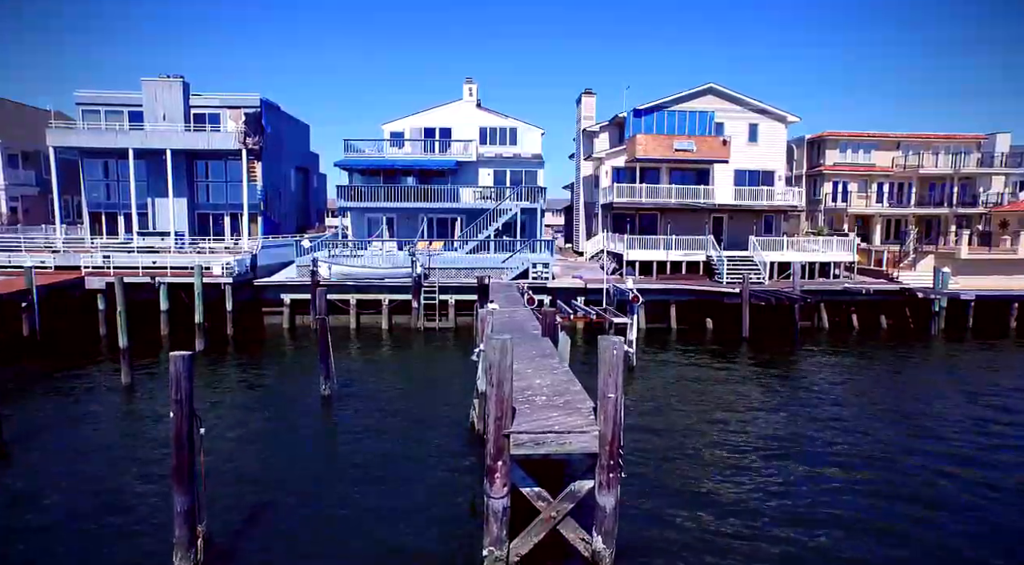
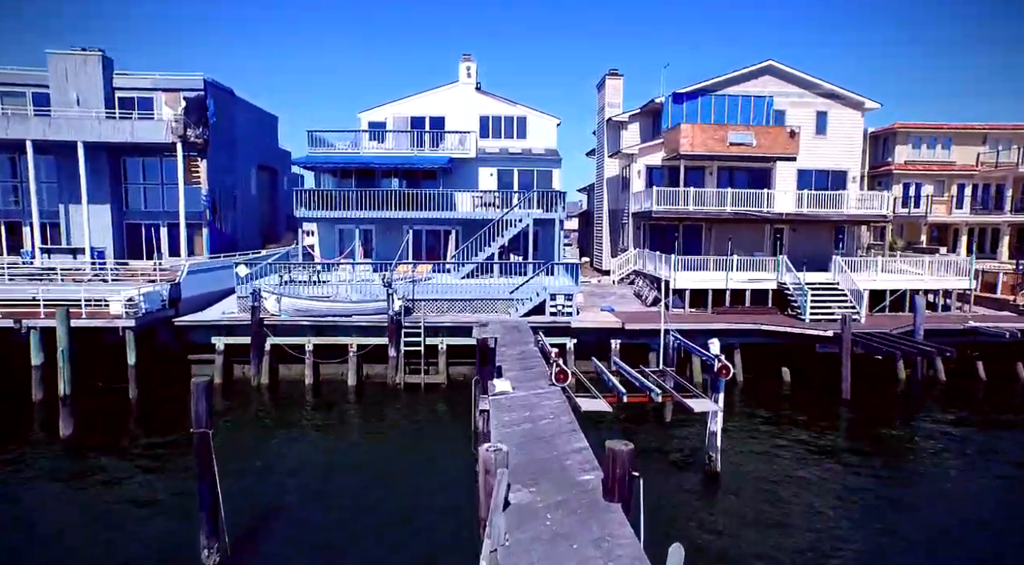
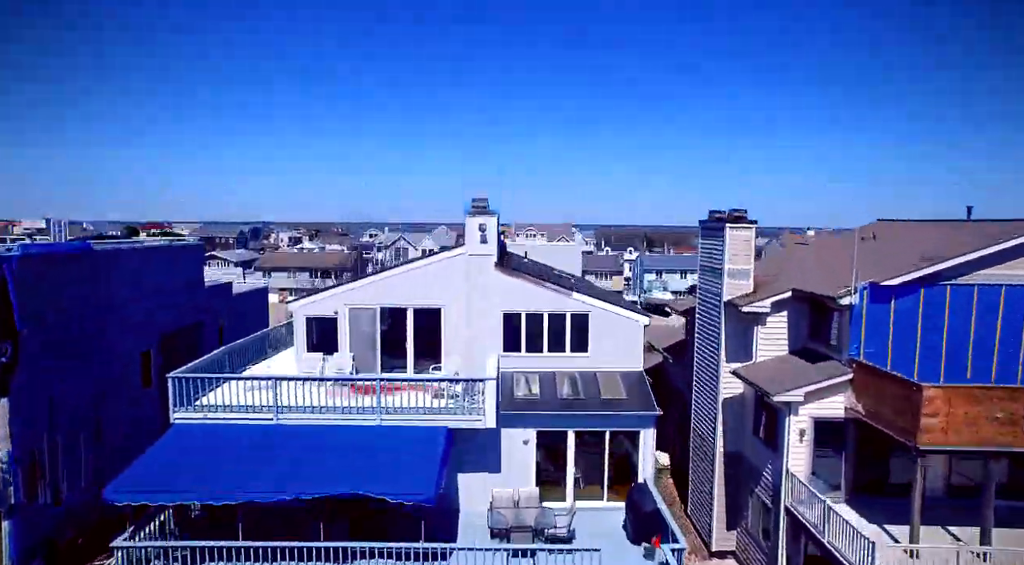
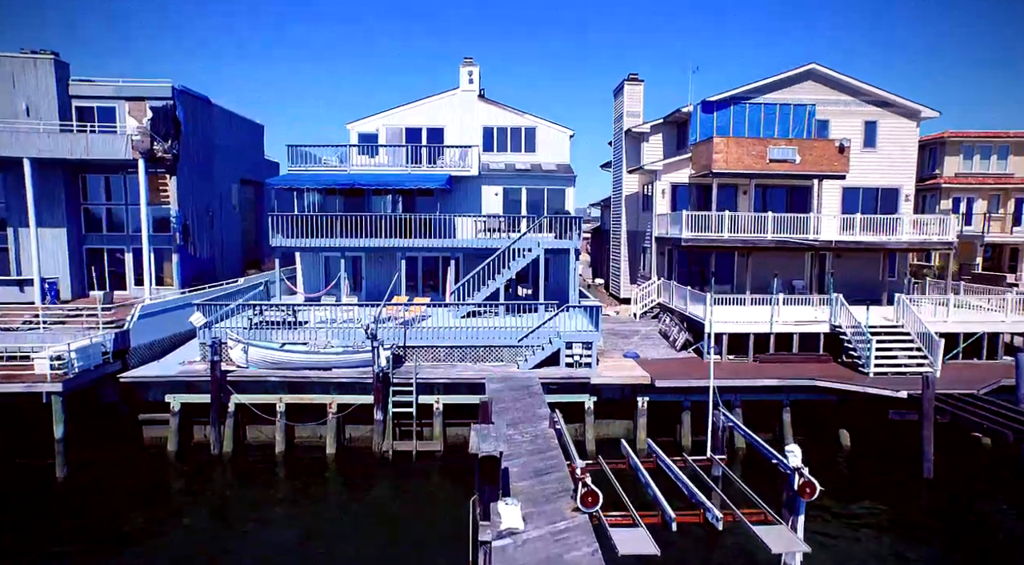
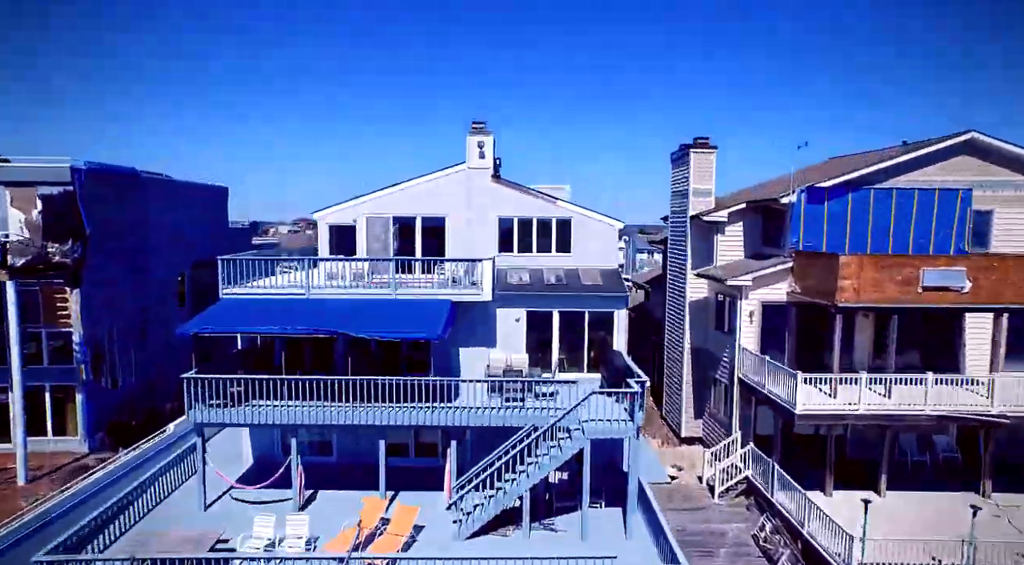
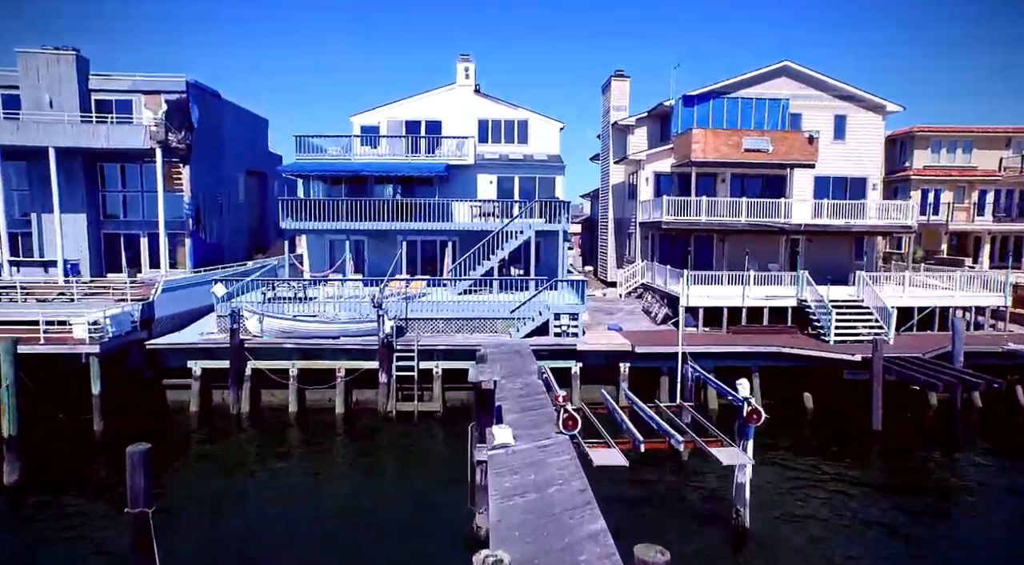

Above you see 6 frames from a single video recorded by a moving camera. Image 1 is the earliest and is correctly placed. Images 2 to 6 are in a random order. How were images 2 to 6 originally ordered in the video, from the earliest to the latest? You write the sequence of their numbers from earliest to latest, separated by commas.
2, 6, 4, 5, 3
